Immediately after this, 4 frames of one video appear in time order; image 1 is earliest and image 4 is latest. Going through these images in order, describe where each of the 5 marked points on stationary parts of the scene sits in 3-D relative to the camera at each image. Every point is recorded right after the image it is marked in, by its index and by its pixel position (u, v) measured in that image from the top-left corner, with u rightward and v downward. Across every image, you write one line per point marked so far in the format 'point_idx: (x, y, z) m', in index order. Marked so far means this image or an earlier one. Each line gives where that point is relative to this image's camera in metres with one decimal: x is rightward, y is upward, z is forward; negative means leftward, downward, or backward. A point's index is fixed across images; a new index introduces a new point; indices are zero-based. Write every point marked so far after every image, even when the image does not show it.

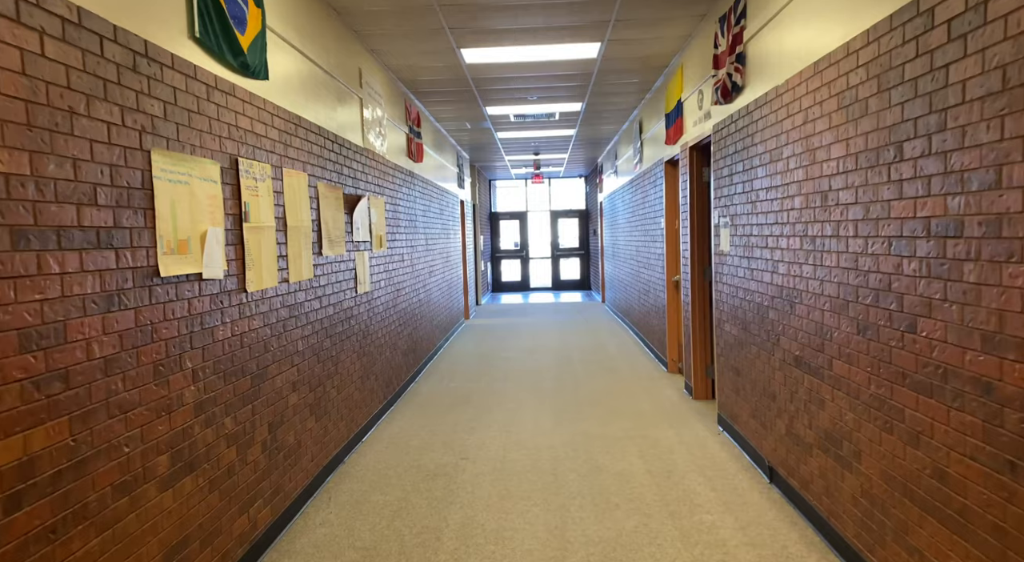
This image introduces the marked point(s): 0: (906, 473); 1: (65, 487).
0: (+1.4, -0.7, +2.1) m
1: (-1.2, -0.6, +1.7) m
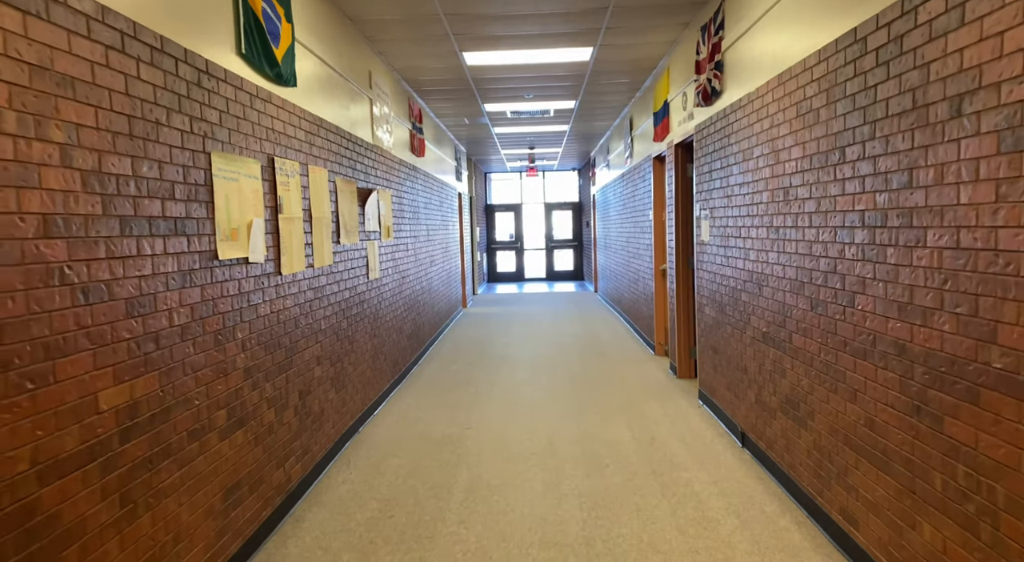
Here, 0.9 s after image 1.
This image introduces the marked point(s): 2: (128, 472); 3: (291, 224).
0: (+1.4, -0.6, +2.6) m
1: (-1.2, -0.5, +2.1) m
2: (-1.2, -0.6, +1.9) m
3: (-1.2, +0.3, +3.3) m
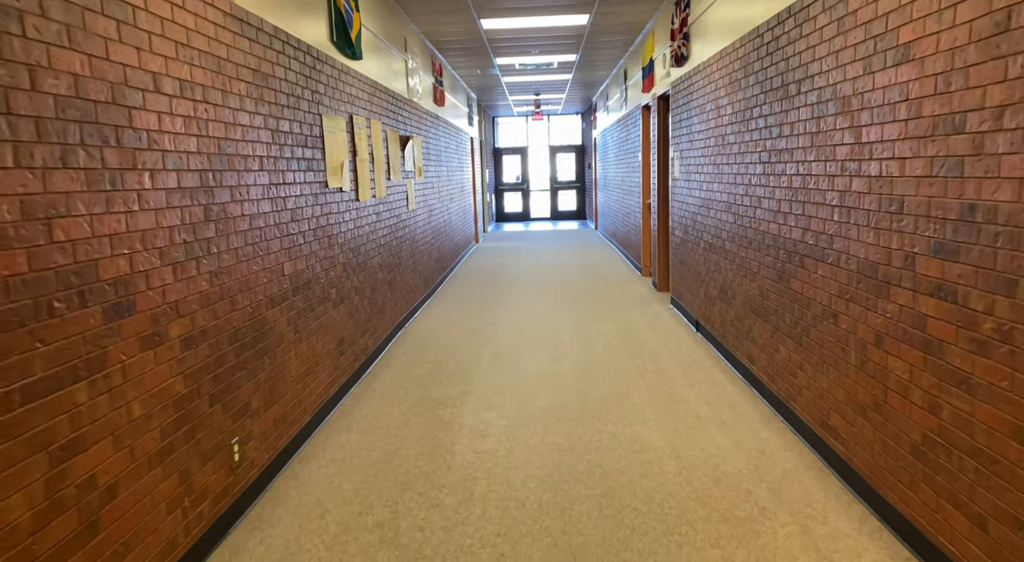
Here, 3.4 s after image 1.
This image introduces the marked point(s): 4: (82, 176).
0: (+1.5, -0.1, +3.8) m
1: (-1.1, -0.1, +3.3) m
2: (-1.1, -0.2, +3.2) m
3: (-1.1, +0.8, +4.4) m
4: (-1.2, +0.3, +1.7) m
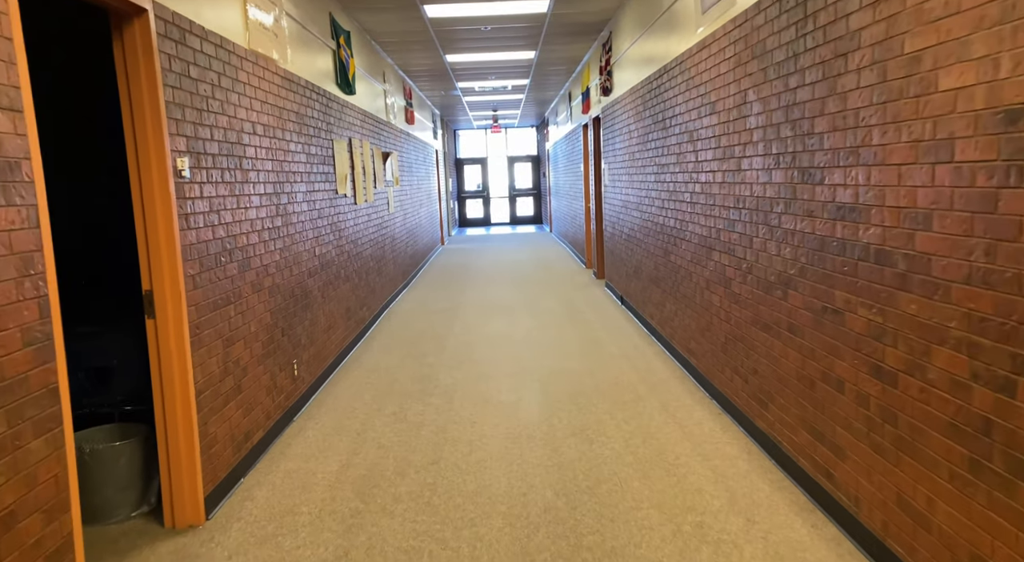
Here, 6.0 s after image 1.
0: (+1.2, +0.1, +5.2) m
1: (-1.4, +0.1, +4.6) m
2: (-1.4, 0.0, +4.4) m
3: (-1.4, +1.0, +5.7) m
4: (-1.4, +0.4, +2.9) m
